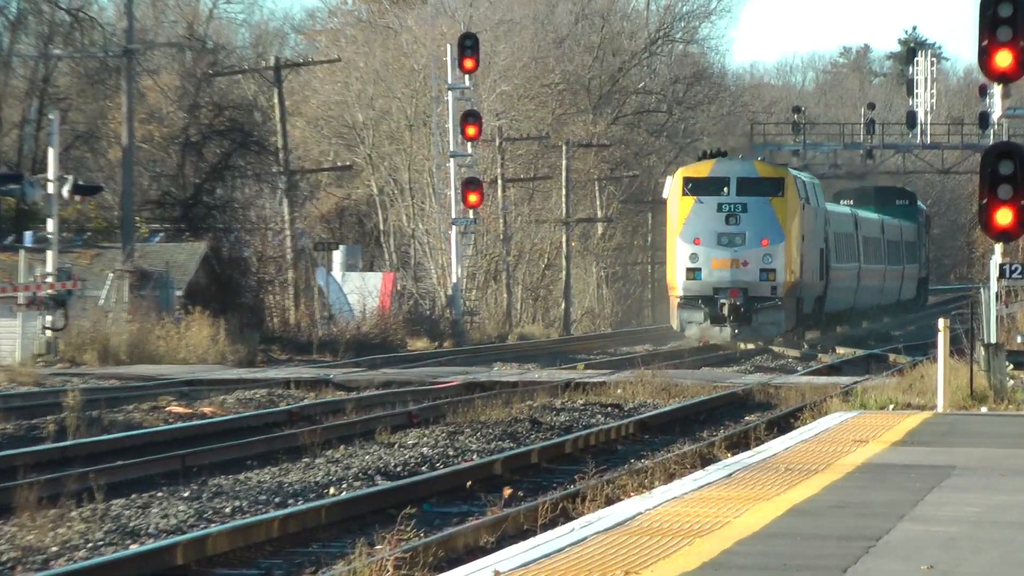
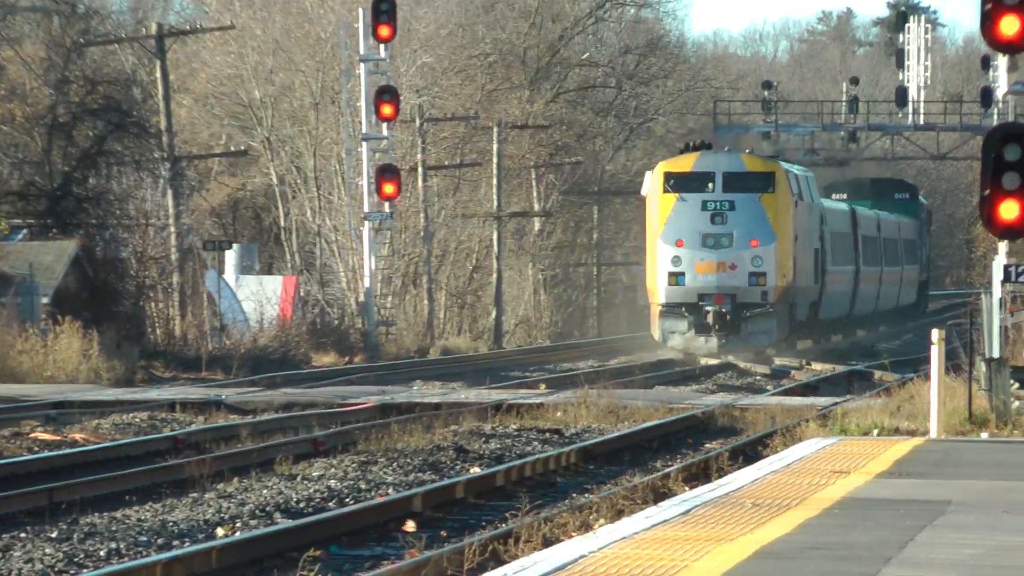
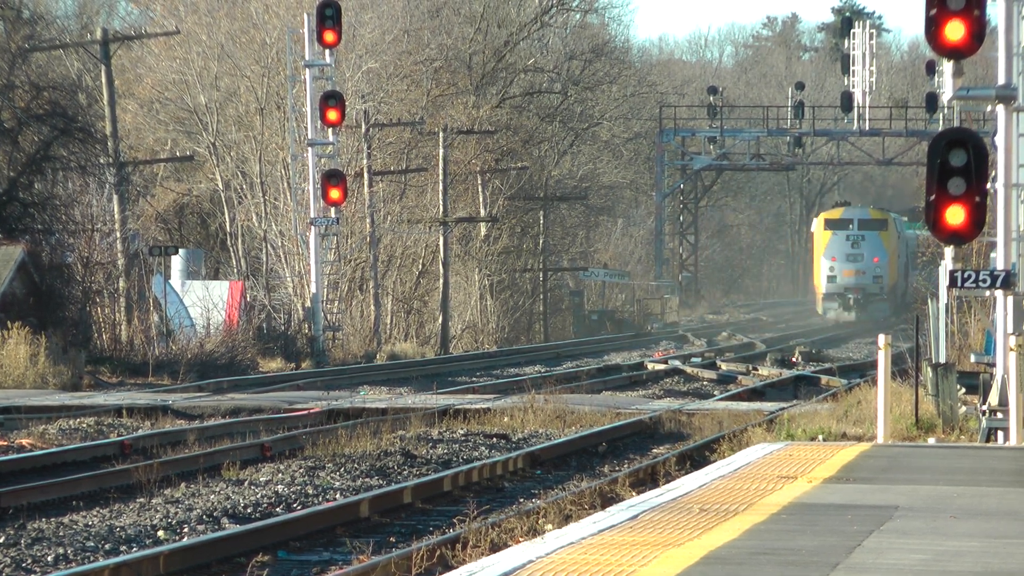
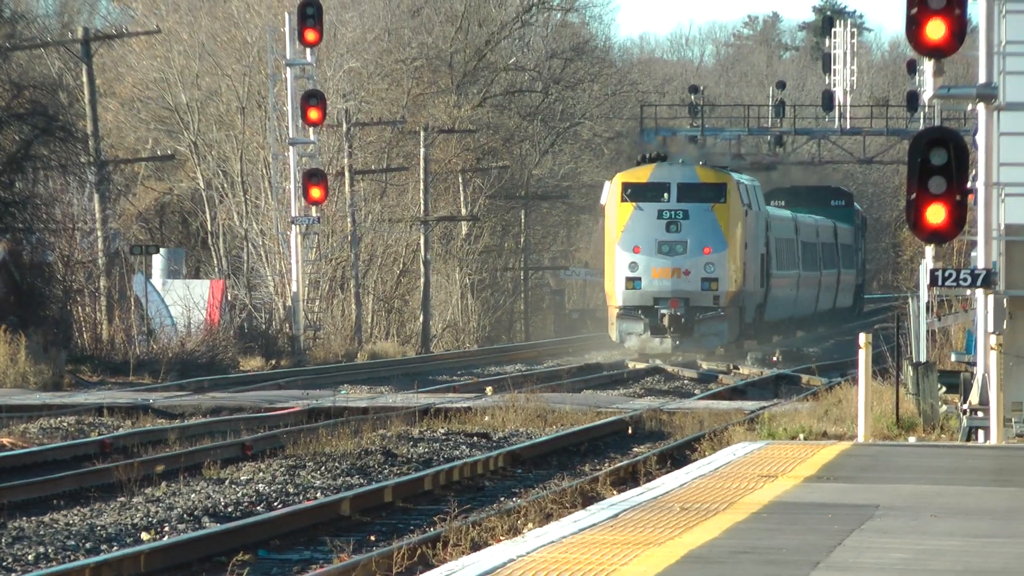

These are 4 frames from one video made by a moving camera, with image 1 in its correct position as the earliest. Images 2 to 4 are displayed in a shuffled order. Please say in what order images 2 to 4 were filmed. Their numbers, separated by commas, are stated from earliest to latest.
2, 4, 3
